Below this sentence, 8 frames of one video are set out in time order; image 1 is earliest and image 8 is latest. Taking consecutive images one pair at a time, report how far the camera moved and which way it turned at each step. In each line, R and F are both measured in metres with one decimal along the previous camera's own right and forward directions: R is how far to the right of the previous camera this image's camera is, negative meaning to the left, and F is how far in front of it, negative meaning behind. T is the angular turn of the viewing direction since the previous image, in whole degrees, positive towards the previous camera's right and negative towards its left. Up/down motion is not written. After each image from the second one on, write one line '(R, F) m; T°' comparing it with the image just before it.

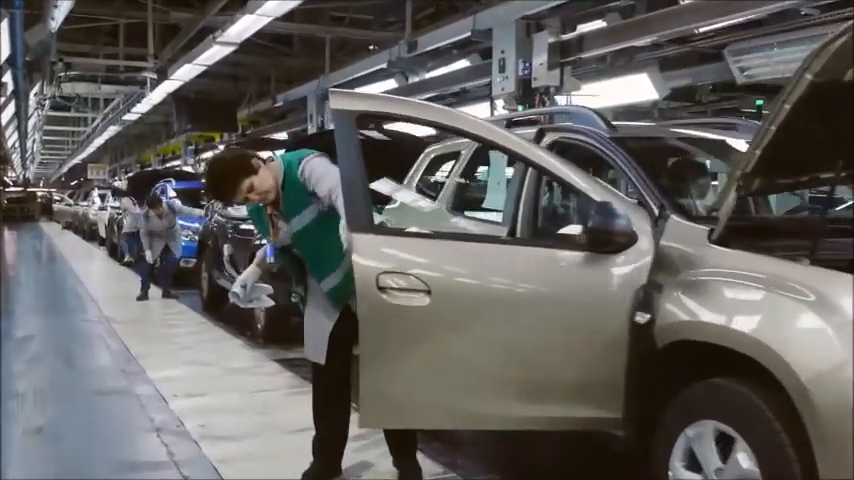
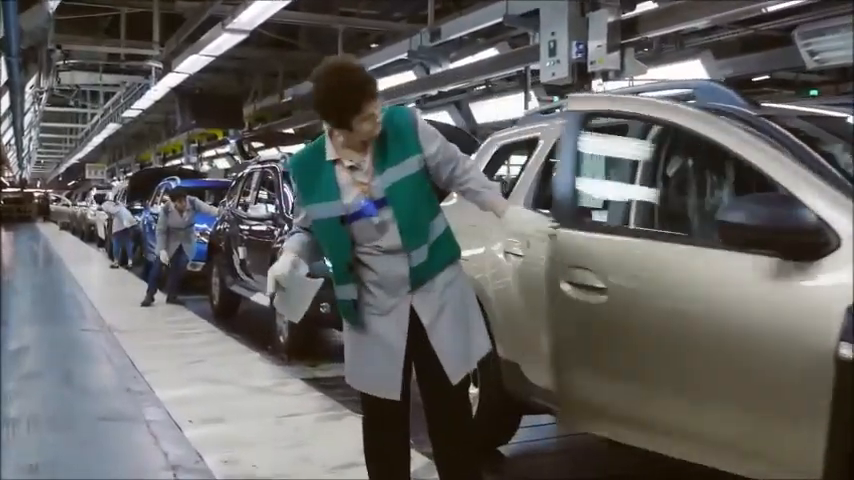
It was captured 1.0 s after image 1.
(-0.3, +0.8) m; 0°
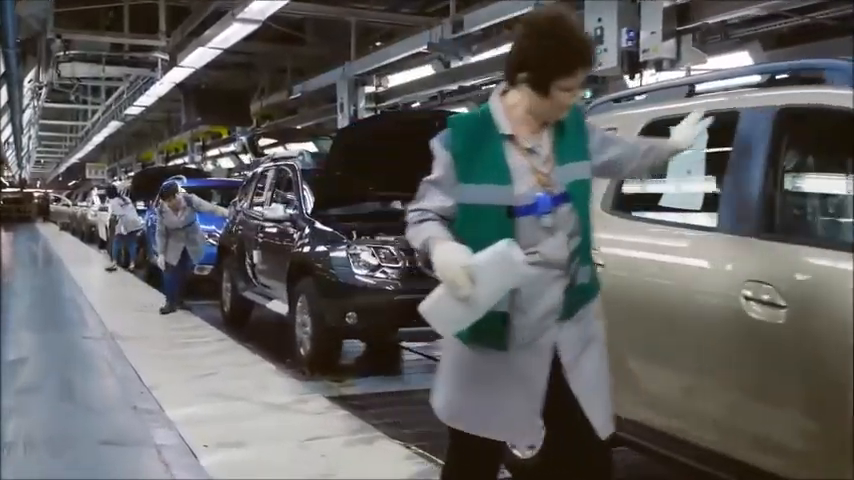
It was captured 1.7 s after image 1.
(-0.2, +0.6) m; 0°
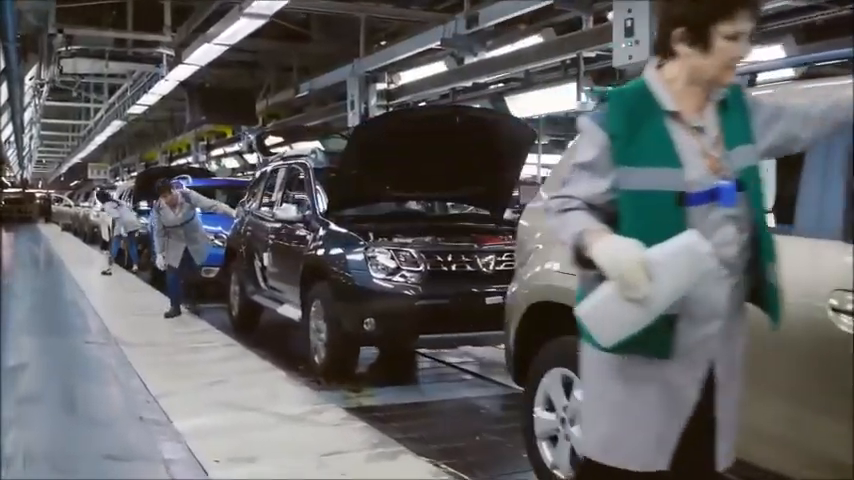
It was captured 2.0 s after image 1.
(-0.1, +0.3) m; 0°
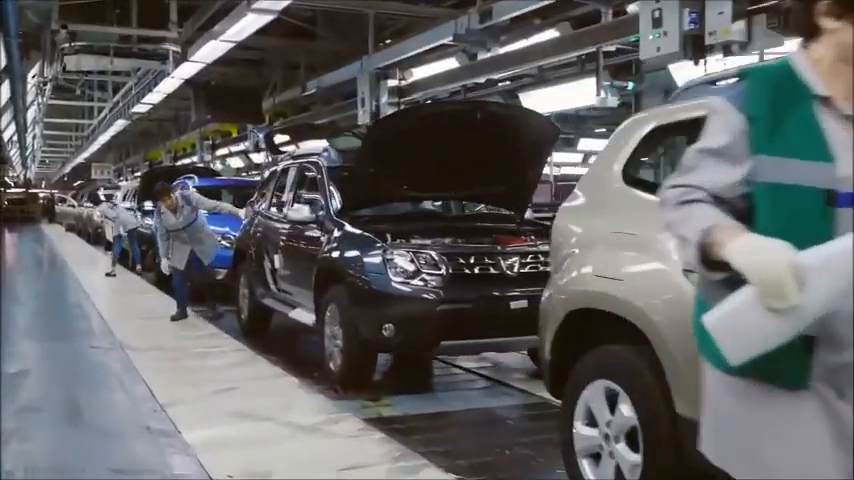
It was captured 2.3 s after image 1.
(-0.1, +0.3) m; 0°
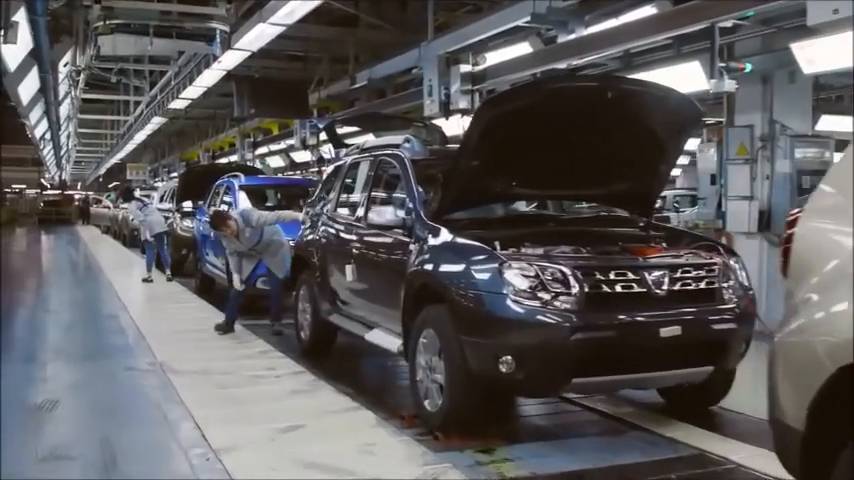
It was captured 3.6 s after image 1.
(-0.3, +1.2) m; -1°
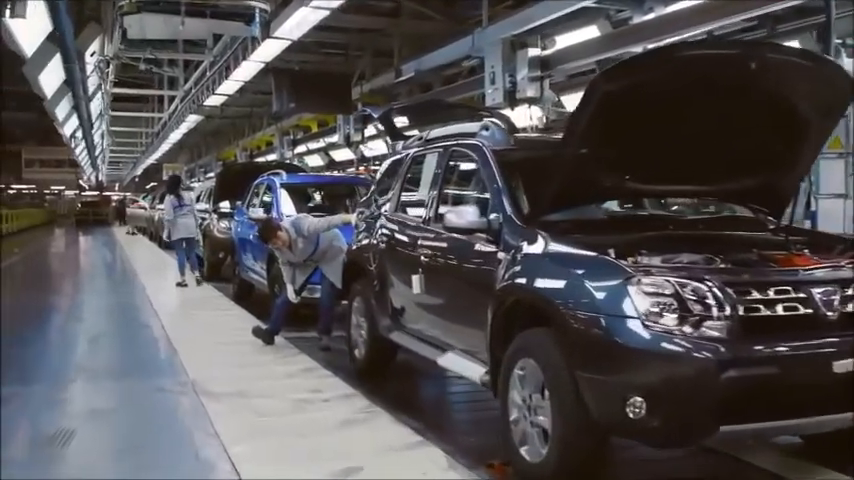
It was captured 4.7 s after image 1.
(-0.2, +1.0) m; -2°
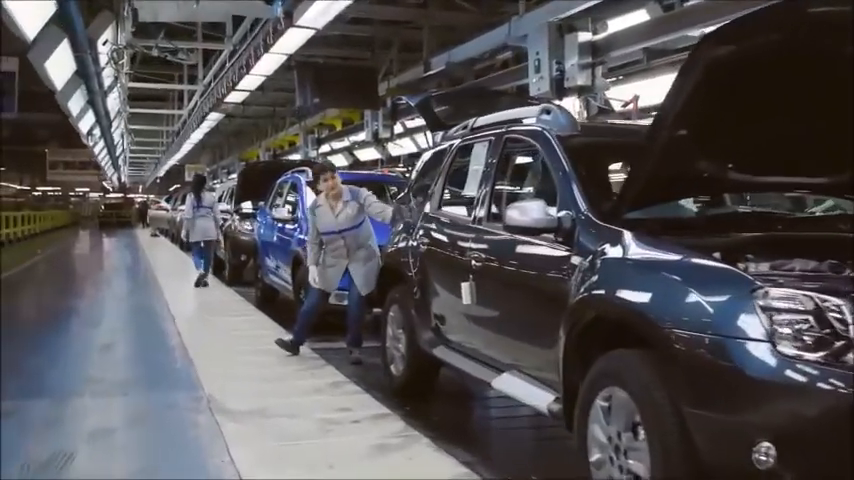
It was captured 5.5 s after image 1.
(-0.1, +0.7) m; -1°
